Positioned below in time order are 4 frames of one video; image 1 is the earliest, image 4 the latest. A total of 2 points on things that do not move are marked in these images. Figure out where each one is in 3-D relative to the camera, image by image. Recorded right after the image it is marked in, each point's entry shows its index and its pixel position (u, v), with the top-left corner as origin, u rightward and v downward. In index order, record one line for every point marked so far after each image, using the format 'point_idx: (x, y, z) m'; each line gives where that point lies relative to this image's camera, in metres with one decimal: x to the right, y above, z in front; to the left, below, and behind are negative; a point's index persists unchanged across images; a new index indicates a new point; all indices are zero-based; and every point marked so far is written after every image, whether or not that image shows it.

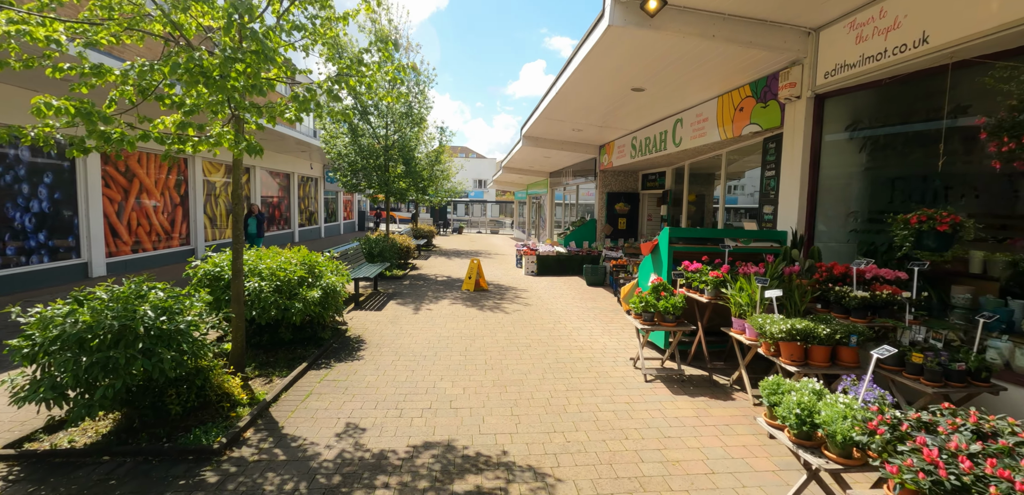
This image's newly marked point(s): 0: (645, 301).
0: (+1.3, -0.5, +4.4) m
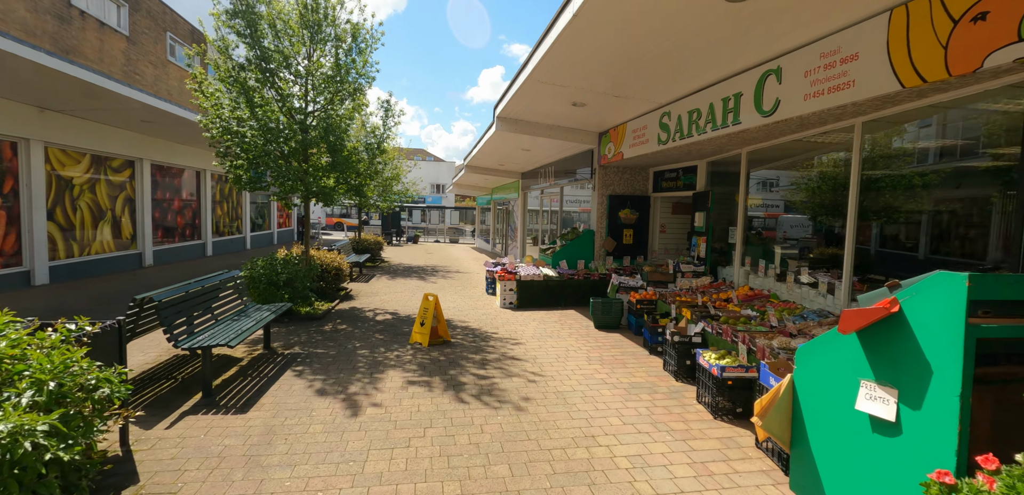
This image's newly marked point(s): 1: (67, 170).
0: (+1.5, -0.9, +1.2) m
1: (-12.6, +2.2, +12.3) m
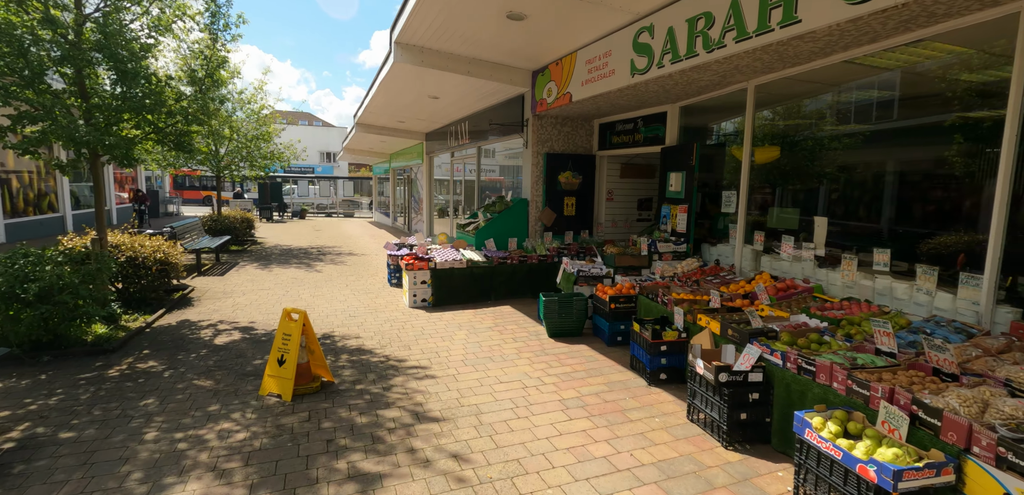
0: (+1.8, -1.0, -0.7) m
1: (-14.4, +2.2, +6.9) m
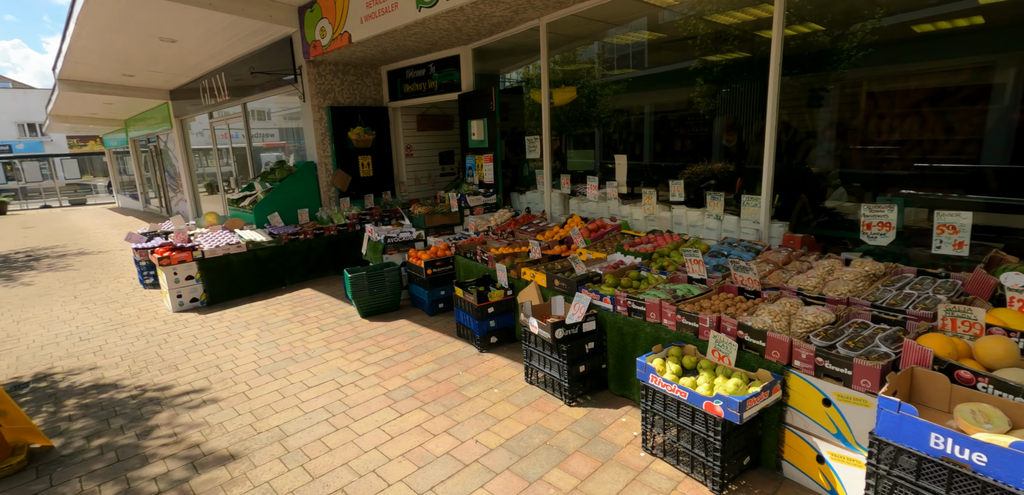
0: (+2.2, -0.8, -0.4) m
1: (-15.9, +0.5, -0.7) m
